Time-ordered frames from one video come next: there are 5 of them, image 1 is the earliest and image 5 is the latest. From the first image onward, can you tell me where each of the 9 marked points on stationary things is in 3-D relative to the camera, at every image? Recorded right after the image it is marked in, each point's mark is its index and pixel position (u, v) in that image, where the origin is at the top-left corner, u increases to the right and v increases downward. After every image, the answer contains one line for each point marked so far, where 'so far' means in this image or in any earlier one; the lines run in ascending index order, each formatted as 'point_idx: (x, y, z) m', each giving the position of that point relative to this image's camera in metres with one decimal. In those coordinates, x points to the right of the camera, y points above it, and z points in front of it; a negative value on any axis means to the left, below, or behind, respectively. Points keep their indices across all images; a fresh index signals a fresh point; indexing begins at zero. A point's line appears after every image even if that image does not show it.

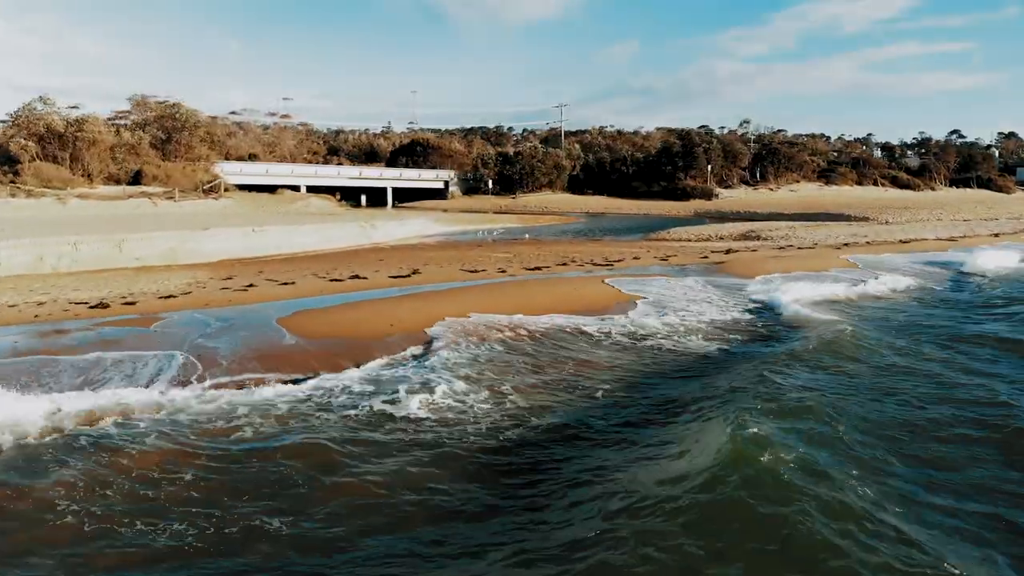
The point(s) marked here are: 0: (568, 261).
0: (+0.9, +0.5, +18.4) m
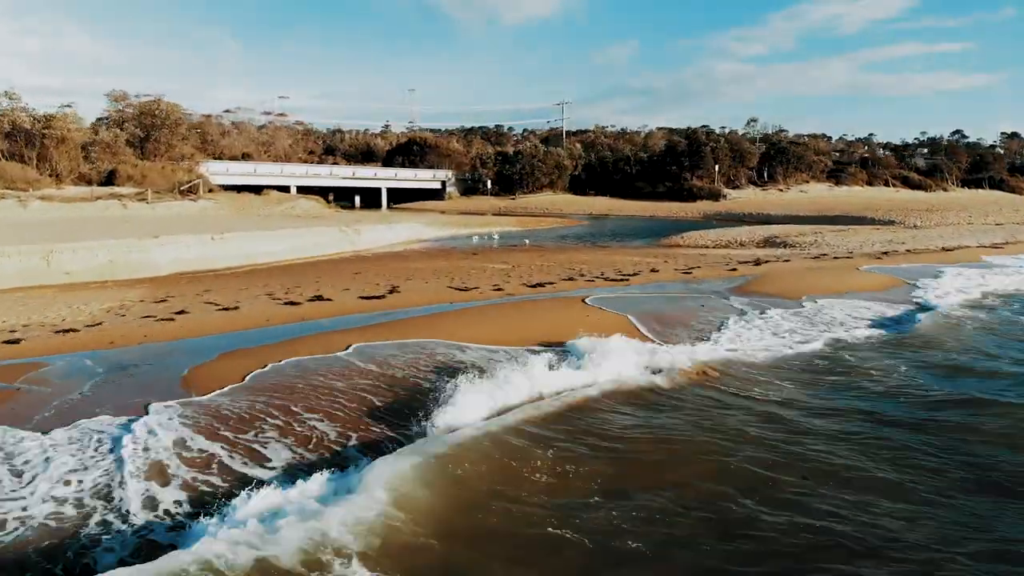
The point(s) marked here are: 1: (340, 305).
0: (+0.9, +0.2, +15.9) m
1: (-2.0, -0.2, +11.3) m
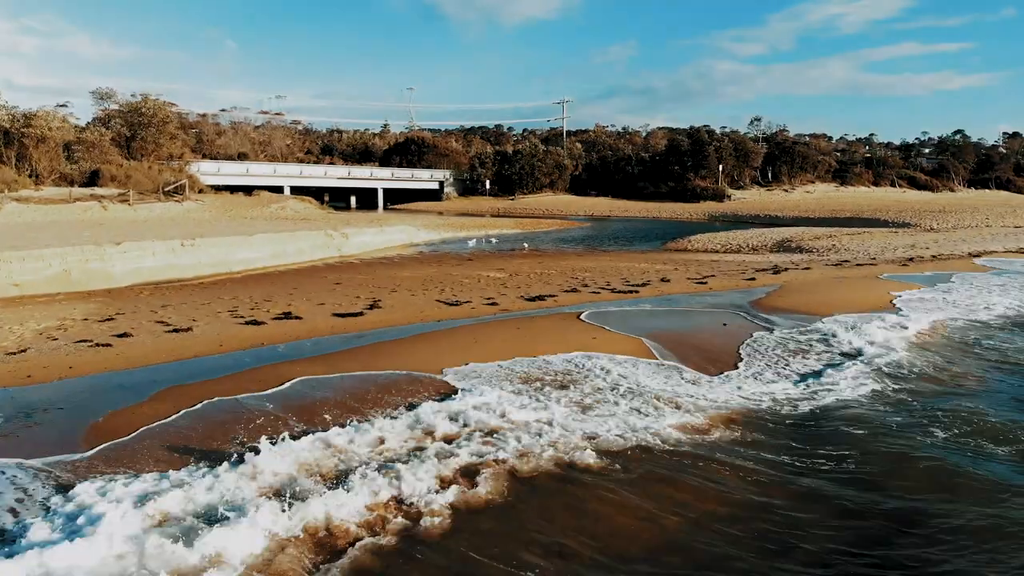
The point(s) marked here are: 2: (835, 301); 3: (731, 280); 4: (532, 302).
0: (+0.8, +0.1, +14.4) m
1: (-2.0, -0.4, +9.8) m
2: (+4.3, -0.2, +13.7) m
3: (+3.2, +0.1, +15.0) m
4: (+0.2, -0.2, +12.1) m
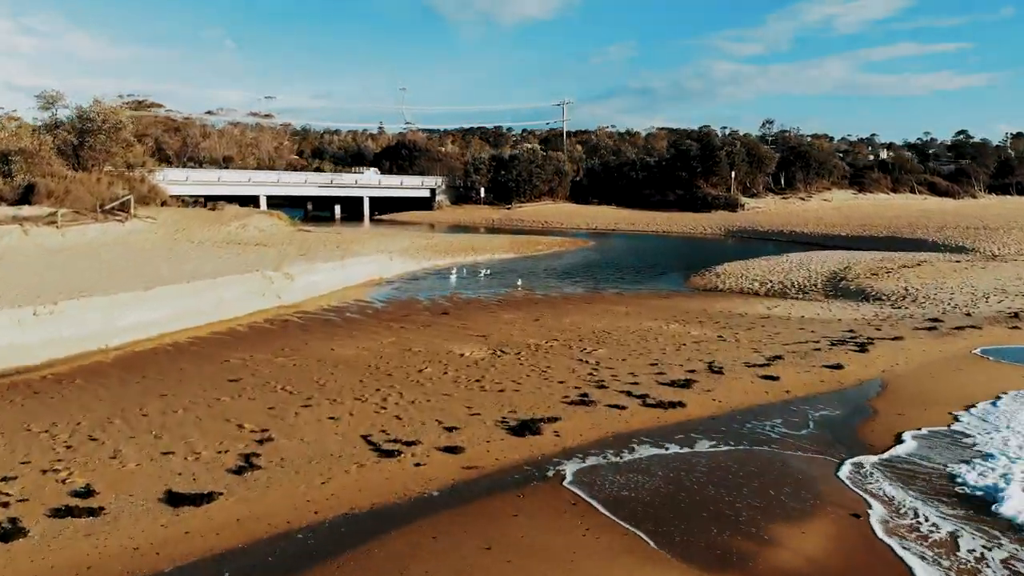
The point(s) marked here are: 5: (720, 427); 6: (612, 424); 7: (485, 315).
0: (+0.6, -0.9, +9.9) m
1: (-2.2, -1.3, +5.3) m
2: (+4.1, -1.1, +9.1) m
3: (+3.0, -0.8, +10.5) m
4: (0.0, -1.1, +7.6) m
5: (+1.6, -1.1, +8.2) m
6: (+0.8, -1.1, +8.0) m
7: (-0.4, -0.4, +15.4) m
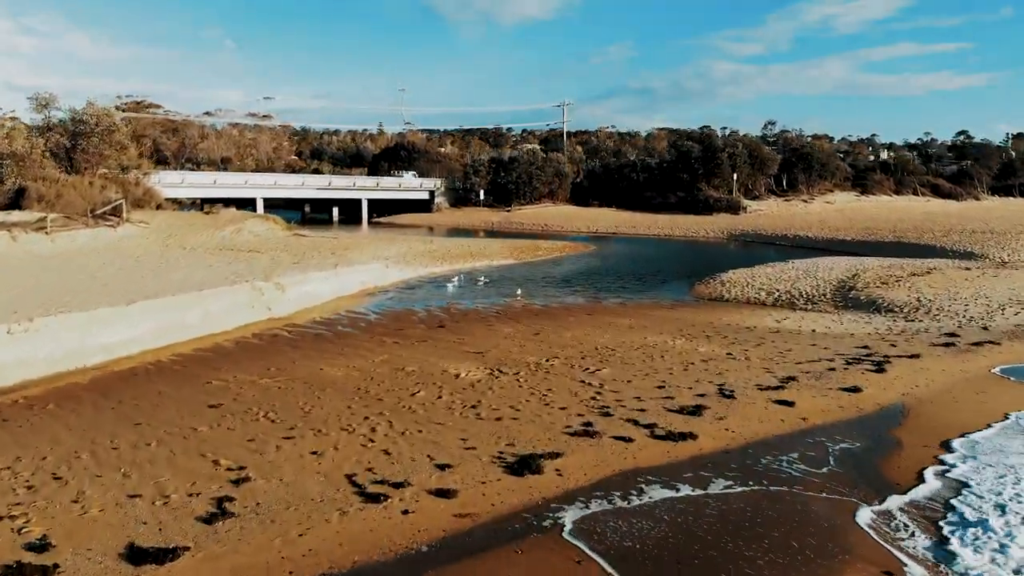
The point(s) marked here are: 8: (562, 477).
0: (+0.6, -1.1, +9.3) m
1: (-2.2, -1.5, +4.7) m
2: (+4.1, -1.3, +8.6) m
3: (+3.0, -1.0, +9.9) m
4: (0.0, -1.3, +7.0) m
5: (+1.6, -1.3, +7.6) m
6: (+0.8, -1.3, +7.5) m
7: (-0.4, -0.6, +14.8) m
8: (+0.3, -1.3, +7.0) m
